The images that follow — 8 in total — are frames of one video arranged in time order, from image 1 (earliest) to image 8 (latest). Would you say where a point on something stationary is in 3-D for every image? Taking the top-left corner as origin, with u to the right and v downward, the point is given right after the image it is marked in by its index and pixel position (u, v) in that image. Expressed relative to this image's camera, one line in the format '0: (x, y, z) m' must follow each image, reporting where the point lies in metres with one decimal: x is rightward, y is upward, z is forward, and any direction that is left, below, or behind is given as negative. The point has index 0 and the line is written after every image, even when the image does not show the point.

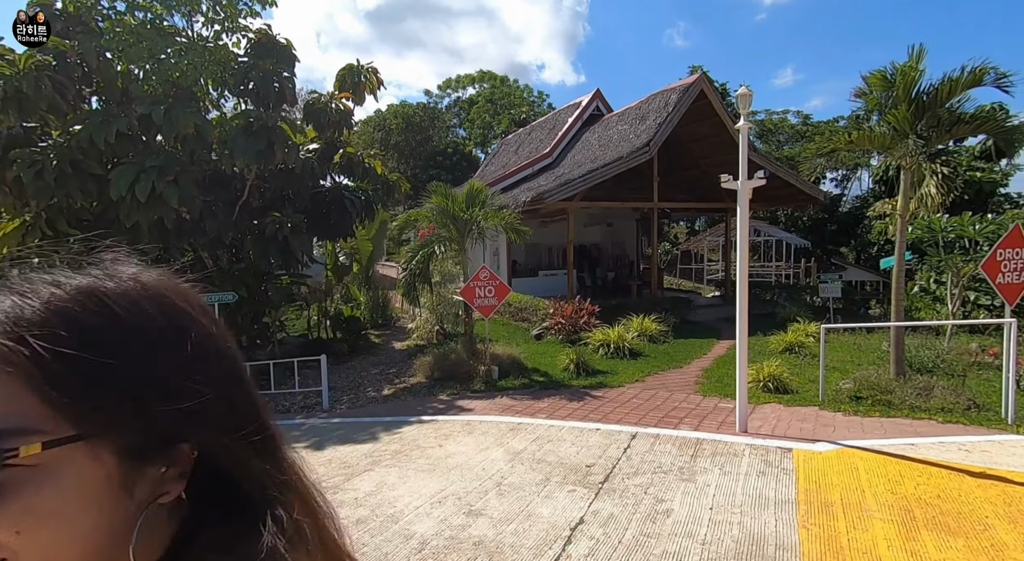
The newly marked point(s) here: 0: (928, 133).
0: (+4.5, +1.6, +6.1) m
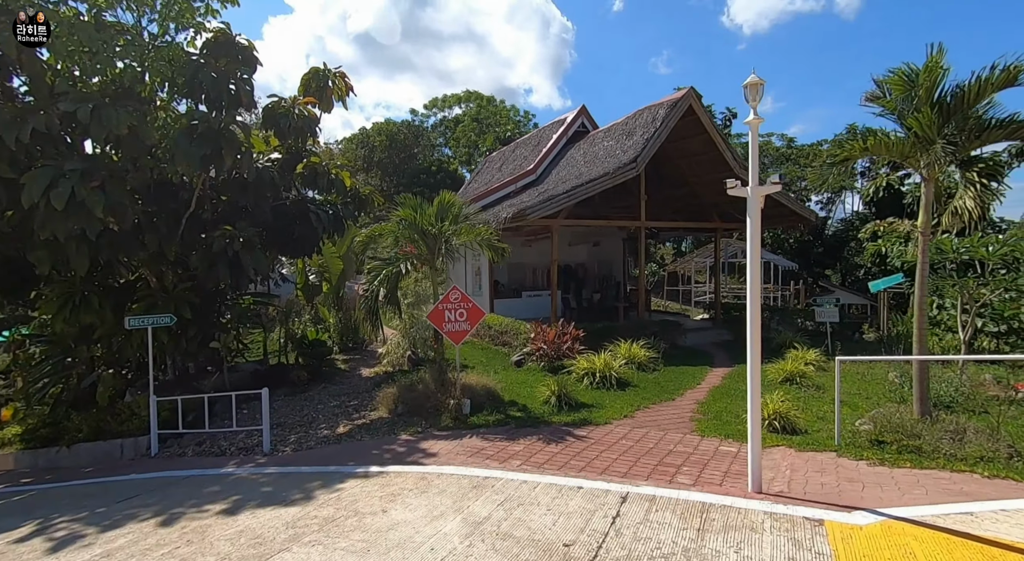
0: (+4.2, +1.4, +5.4) m
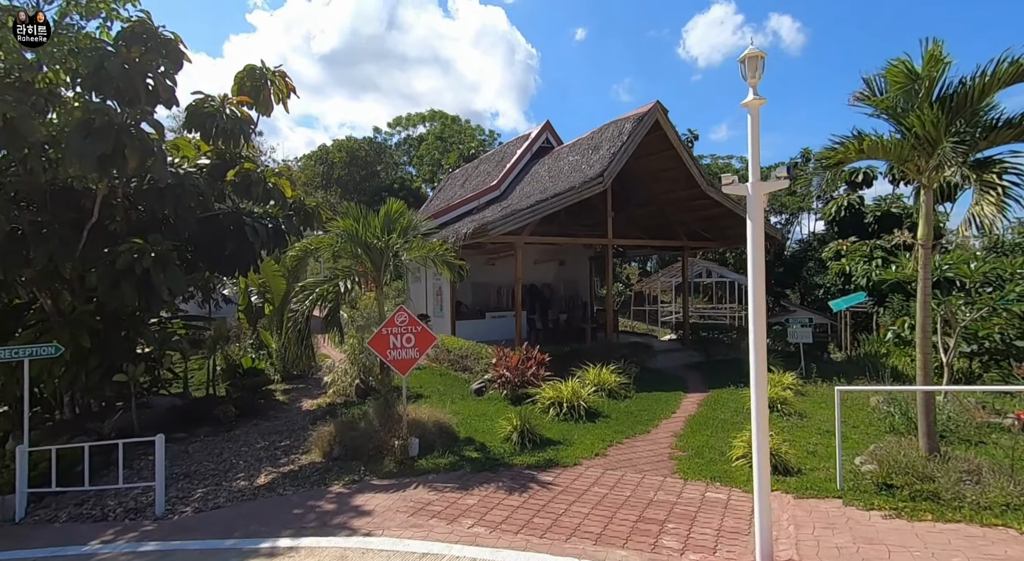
0: (+3.8, +1.2, +4.9) m
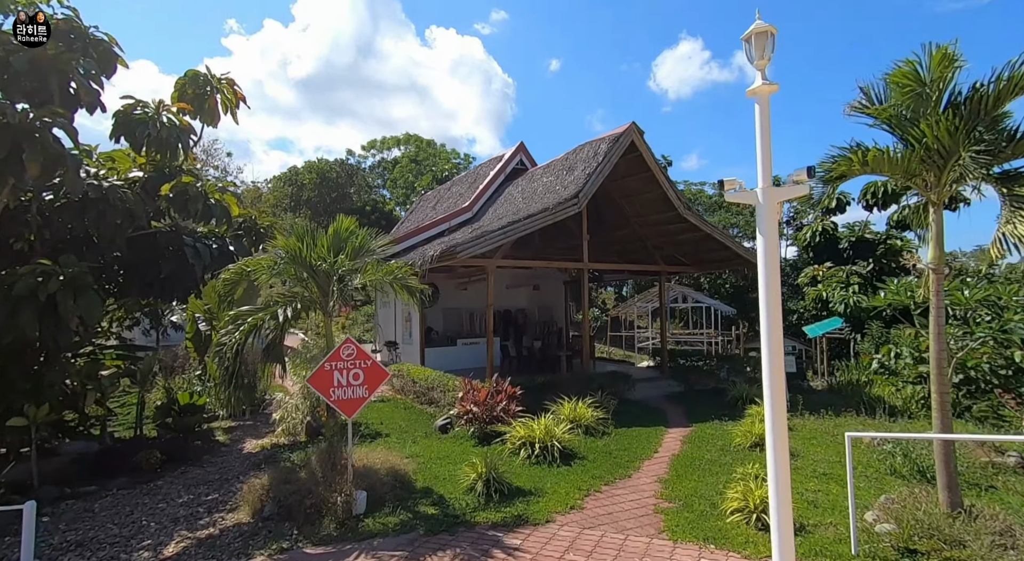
0: (+3.5, +1.0, +4.3) m
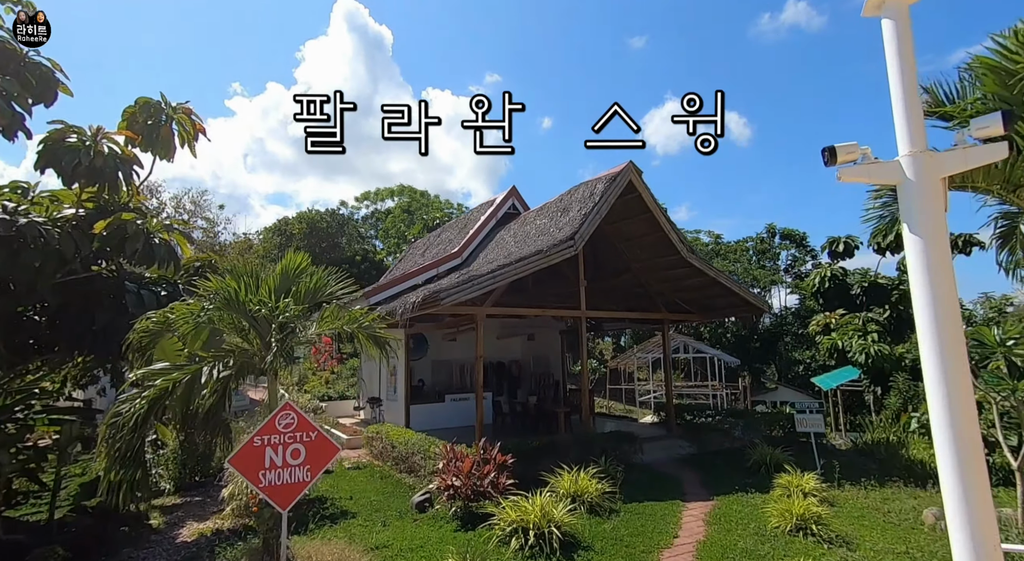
0: (+3.4, +0.7, +3.3) m
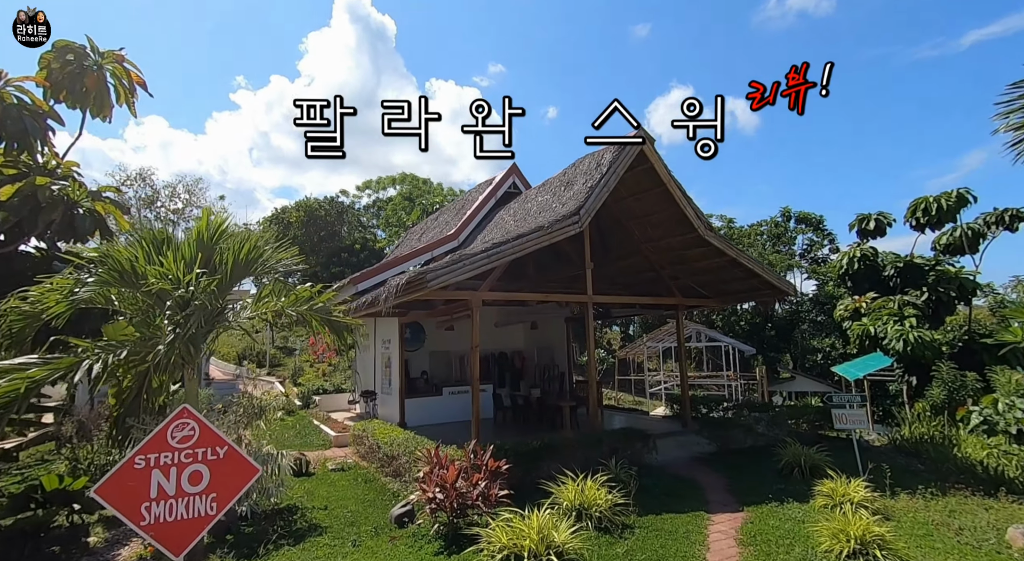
0: (+3.3, +1.0, +2.0) m
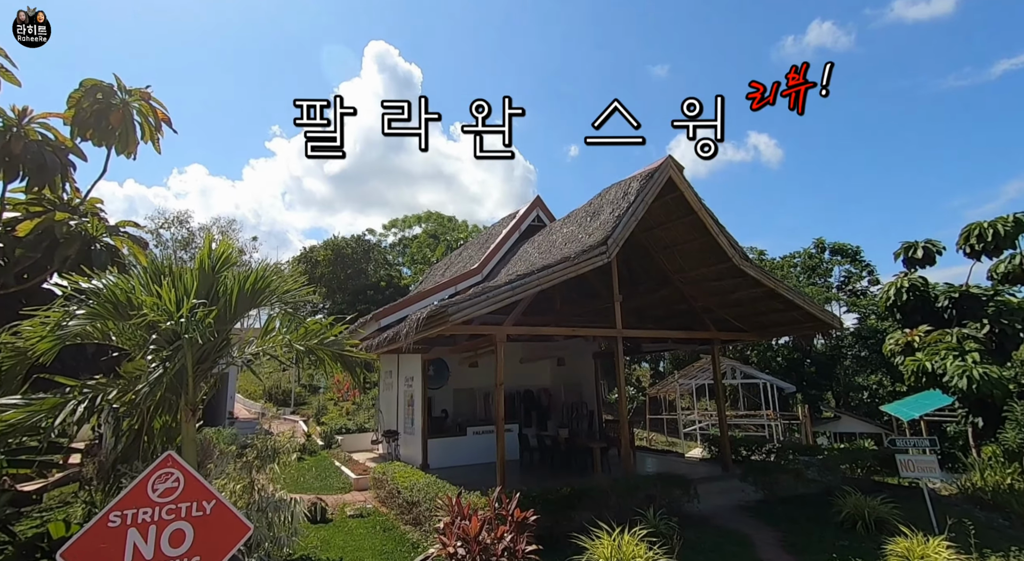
0: (+3.4, +1.0, +1.5) m
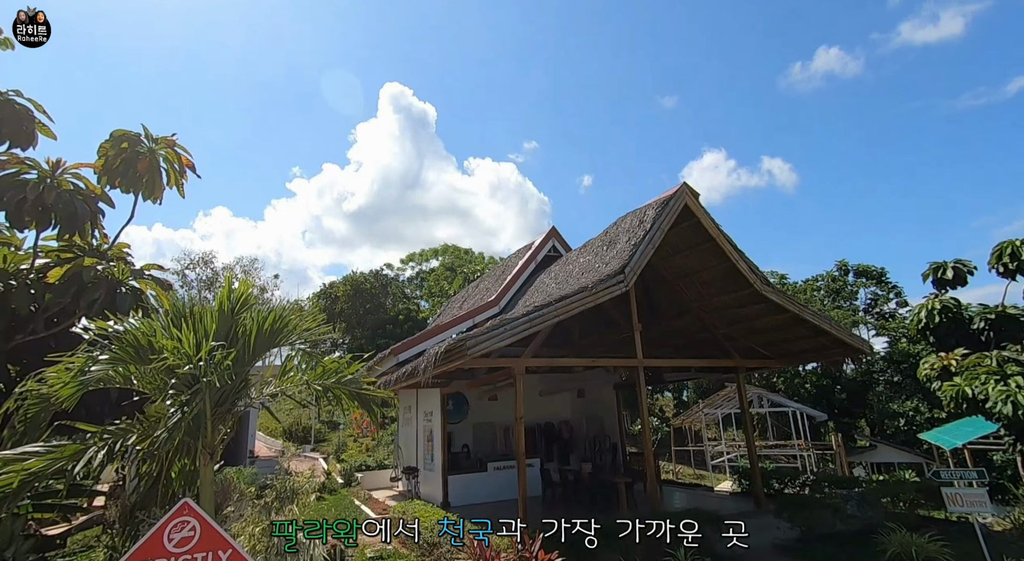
0: (+3.4, +1.0, +1.3) m
